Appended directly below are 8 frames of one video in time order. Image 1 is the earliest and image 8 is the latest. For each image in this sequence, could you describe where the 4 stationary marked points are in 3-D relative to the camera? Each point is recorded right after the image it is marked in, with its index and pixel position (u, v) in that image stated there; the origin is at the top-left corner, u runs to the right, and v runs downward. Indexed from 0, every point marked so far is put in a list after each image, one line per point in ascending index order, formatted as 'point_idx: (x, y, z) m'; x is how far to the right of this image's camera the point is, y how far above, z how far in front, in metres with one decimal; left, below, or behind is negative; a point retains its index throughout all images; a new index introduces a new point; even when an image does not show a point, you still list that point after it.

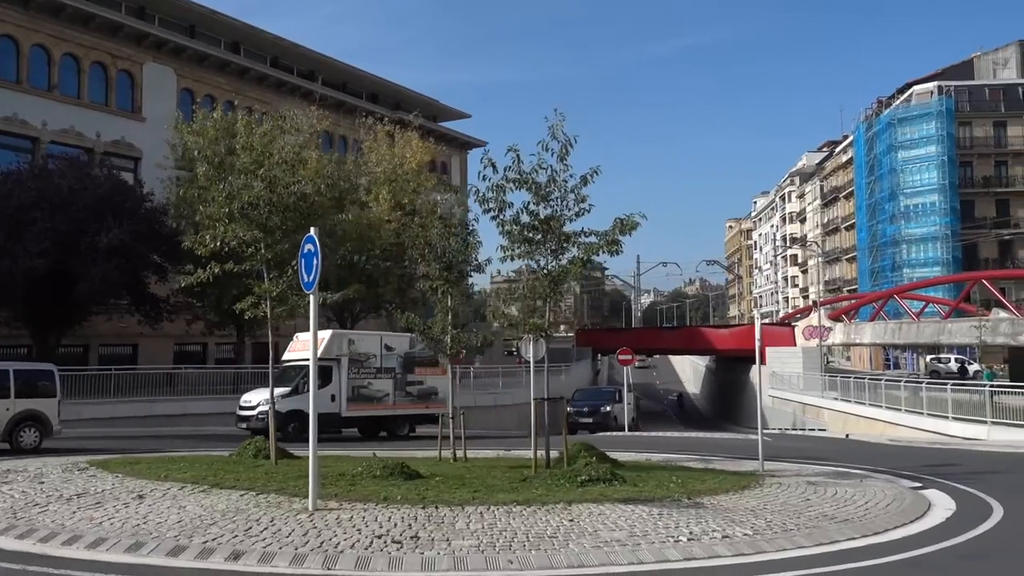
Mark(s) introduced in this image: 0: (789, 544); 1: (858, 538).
0: (+2.6, -2.4, +8.5) m
1: (+3.4, -2.5, +8.9) m
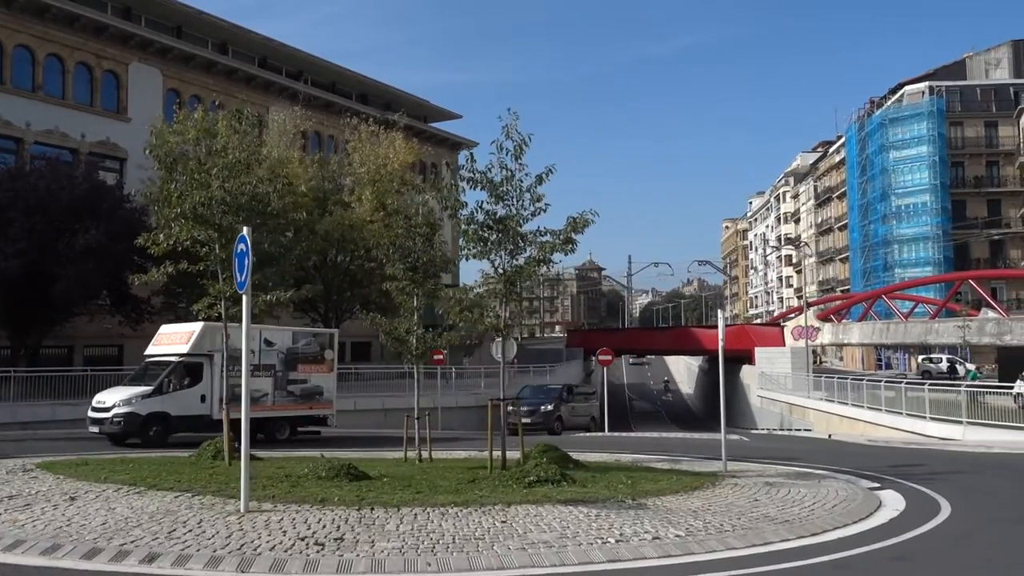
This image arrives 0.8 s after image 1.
0: (+1.9, -2.4, +8.4) m
1: (+2.8, -2.5, +8.8) m
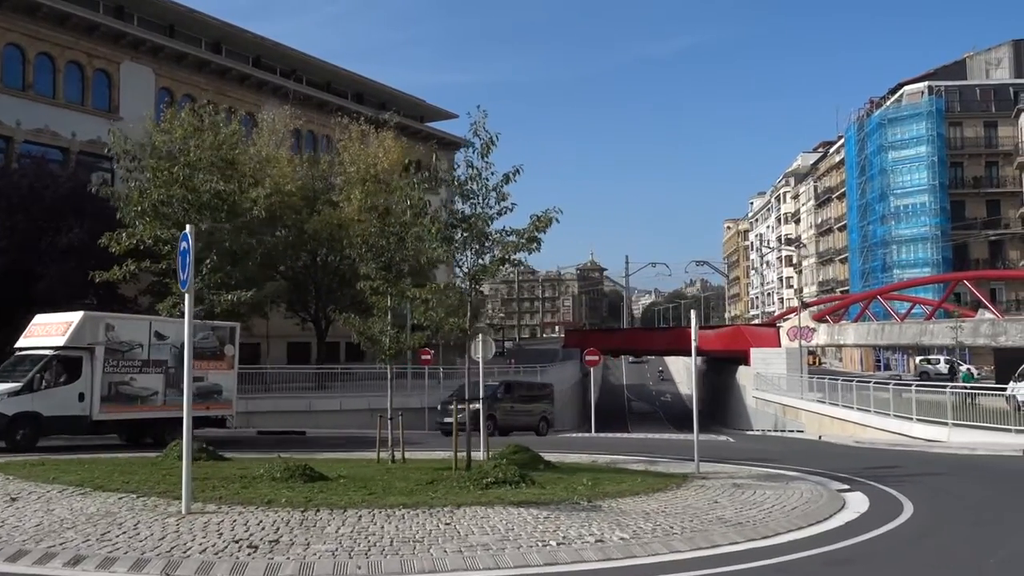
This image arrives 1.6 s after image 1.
0: (+1.4, -2.4, +8.2) m
1: (+2.2, -2.5, +8.7) m
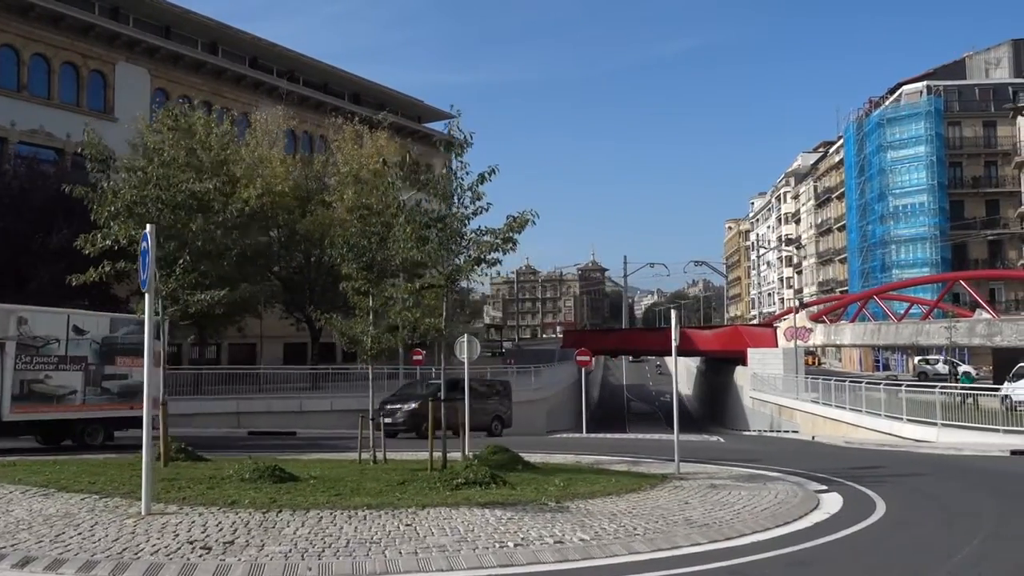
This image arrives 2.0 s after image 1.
0: (+1.0, -2.4, +8.2) m
1: (+1.8, -2.5, +8.6) m
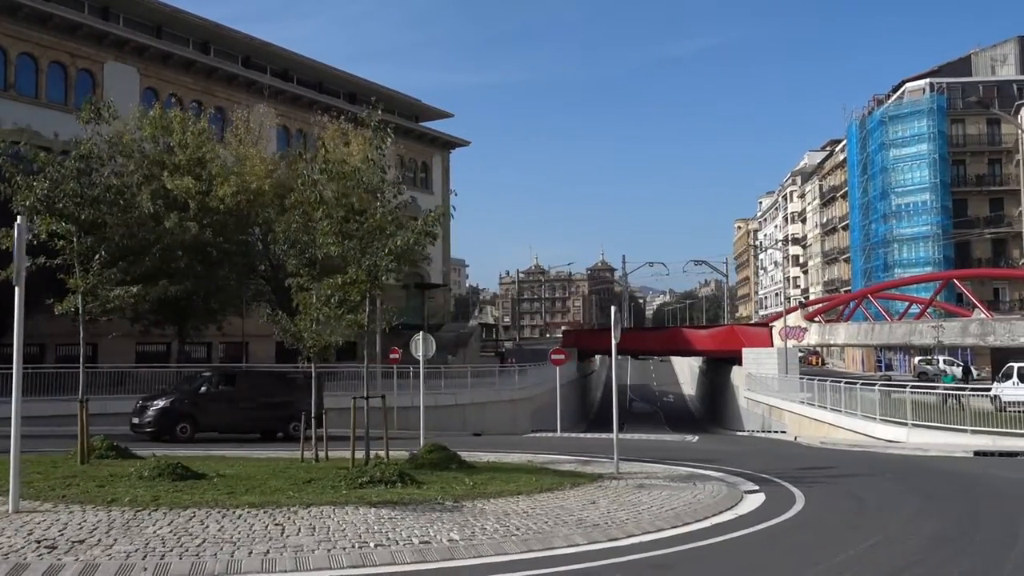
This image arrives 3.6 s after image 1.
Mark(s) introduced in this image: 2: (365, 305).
0: (-0.2, -2.3, +7.9) m
1: (+0.7, -2.4, +8.4) m
2: (-2.3, -0.3, +13.8) m
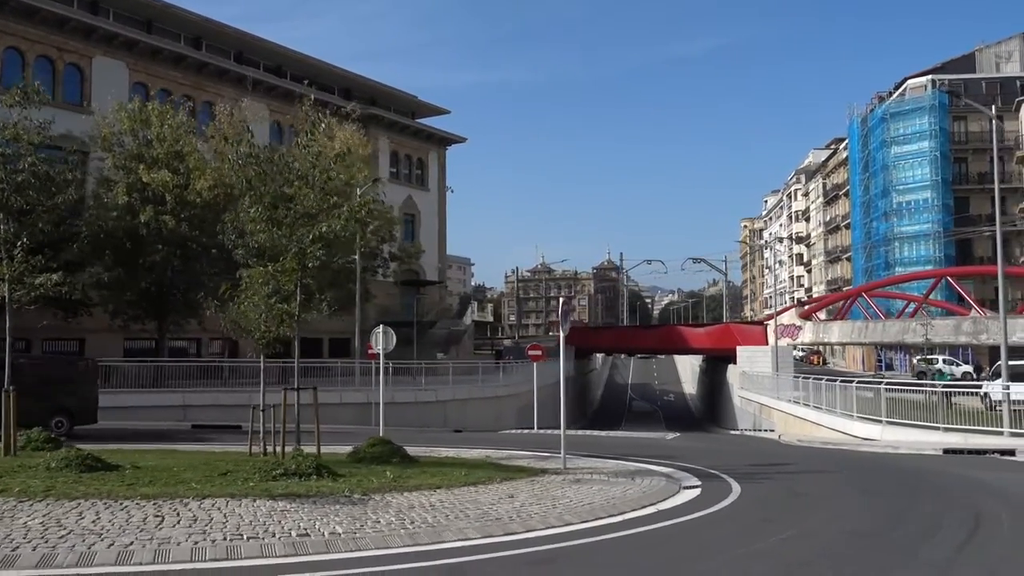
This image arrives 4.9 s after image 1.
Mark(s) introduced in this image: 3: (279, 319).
0: (-1.2, -2.2, +7.6) m
1: (-0.3, -2.3, +8.0) m
2: (-3.2, -0.1, +13.5) m
3: (-3.5, -0.5, +13.5) m
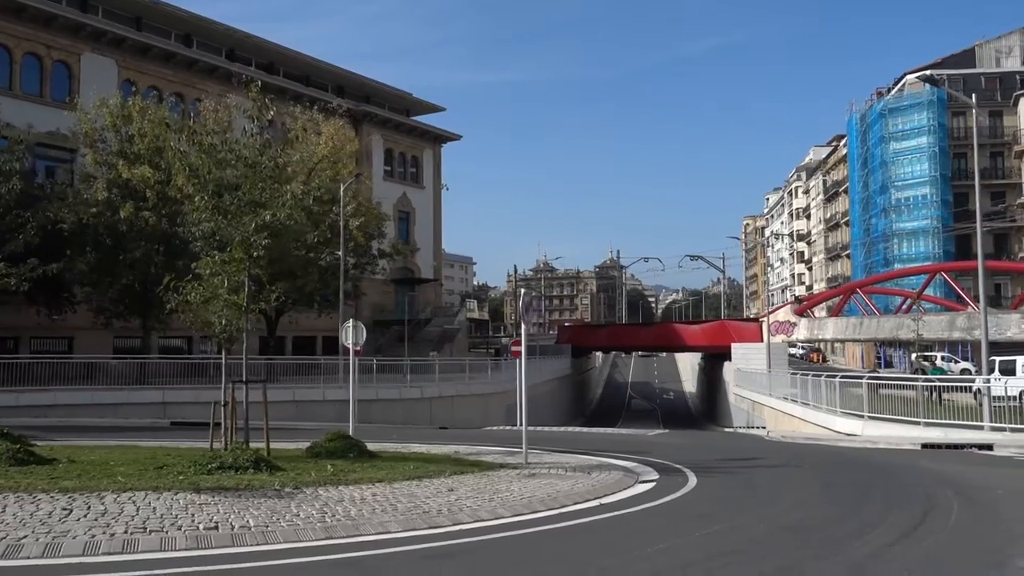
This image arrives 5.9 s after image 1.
0: (-1.9, -2.0, +7.3) m
1: (-1.0, -2.1, +7.7) m
2: (-3.9, 0.0, +13.2) m
3: (-4.1, -0.3, +13.2) m
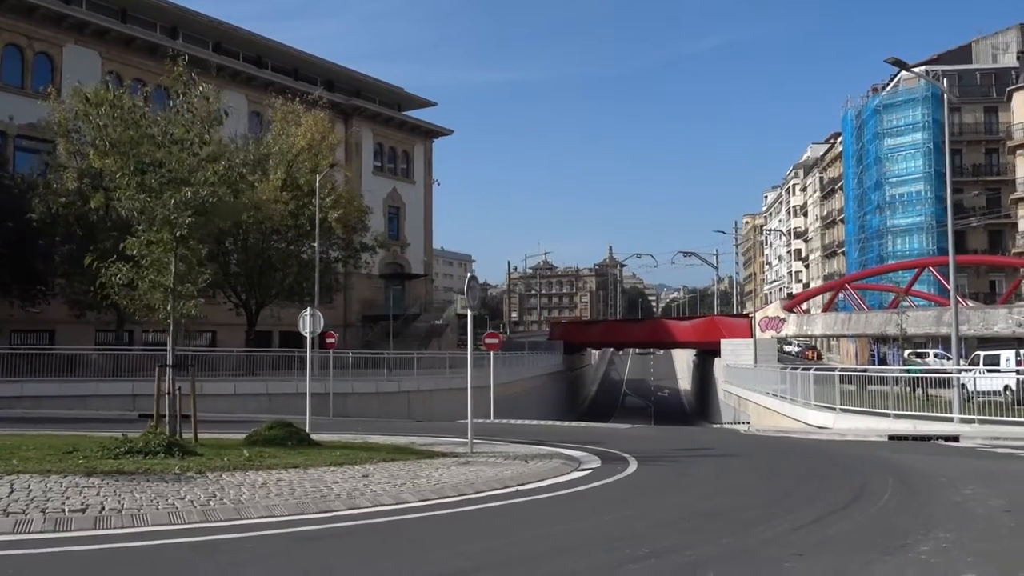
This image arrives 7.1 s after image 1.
0: (-2.8, -1.8, +6.9) m
1: (-1.9, -1.9, +7.3) m
2: (-4.7, +0.3, +12.8) m
3: (-5.0, -0.1, +12.8) m
